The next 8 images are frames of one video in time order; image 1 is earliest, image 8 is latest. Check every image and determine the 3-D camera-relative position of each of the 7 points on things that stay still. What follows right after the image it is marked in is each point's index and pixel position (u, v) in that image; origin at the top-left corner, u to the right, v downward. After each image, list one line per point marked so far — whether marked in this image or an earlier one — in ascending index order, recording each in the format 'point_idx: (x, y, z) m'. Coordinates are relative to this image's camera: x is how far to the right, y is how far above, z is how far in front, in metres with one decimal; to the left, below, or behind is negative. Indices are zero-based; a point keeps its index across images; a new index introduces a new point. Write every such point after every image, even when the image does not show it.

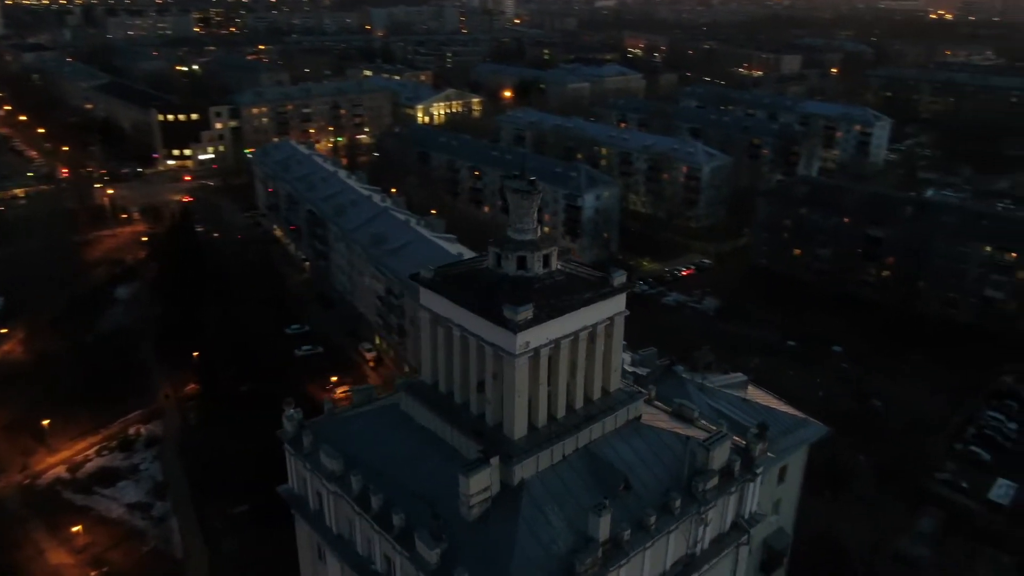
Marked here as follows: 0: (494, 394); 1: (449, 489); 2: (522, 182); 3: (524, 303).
0: (-0.3, -1.7, +12.6) m
1: (-0.9, -3.2, +12.5) m
2: (+0.2, +1.7, +12.6) m
3: (+0.2, -0.2, +11.9) m
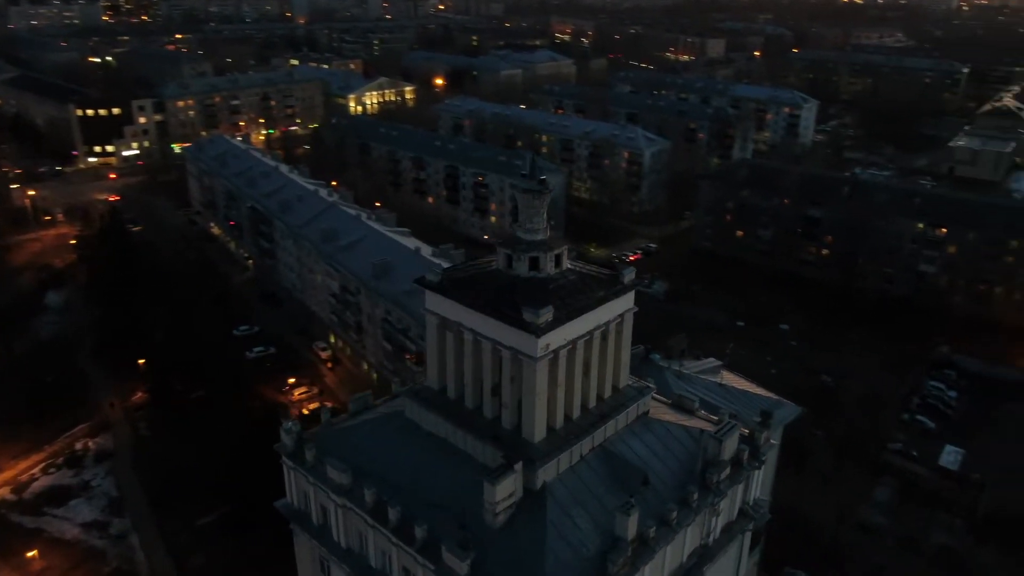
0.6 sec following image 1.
0: (0.0, -1.7, +12.4) m
1: (-0.6, -3.3, +12.2) m
2: (+0.4, +1.7, +12.4) m
3: (+0.5, -0.3, +11.7) m
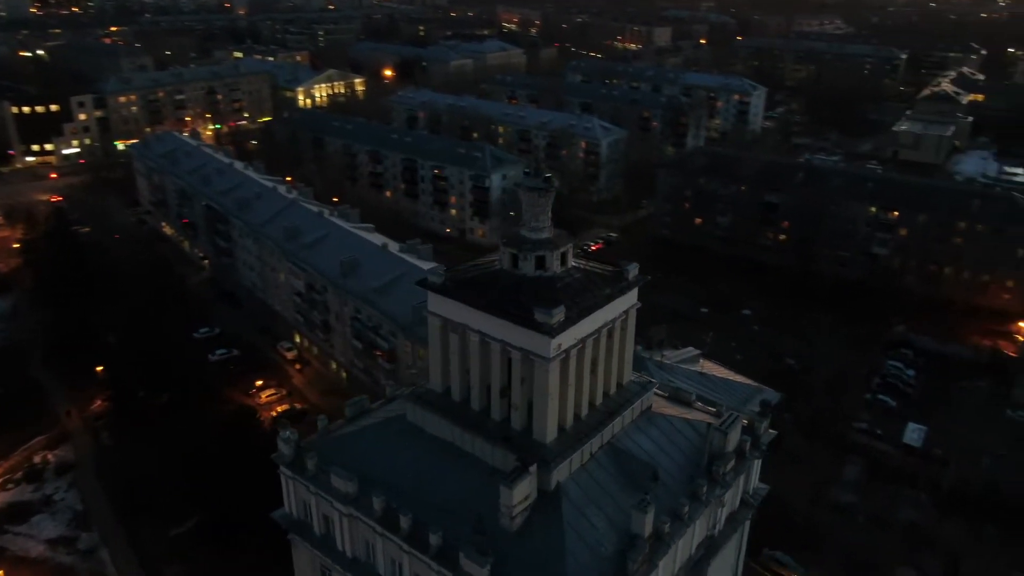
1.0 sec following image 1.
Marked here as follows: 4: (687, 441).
0: (+0.1, -1.7, +12.2) m
1: (-0.4, -3.3, +12.1) m
2: (+0.4, +1.7, +12.2) m
3: (+0.6, -0.2, +11.6) m
4: (+3.1, -2.7, +13.9) m
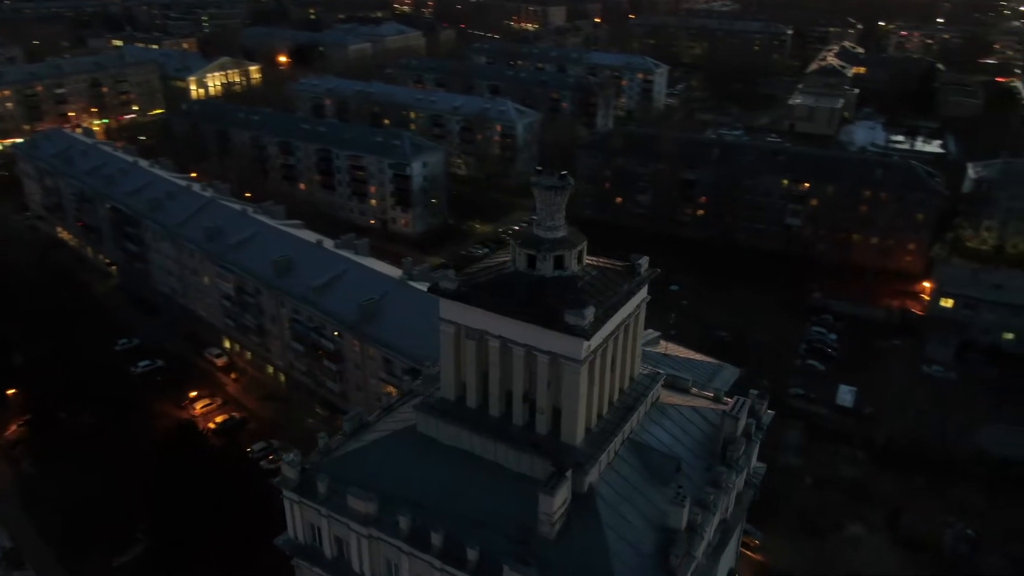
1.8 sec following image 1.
0: (+0.5, -1.7, +12.0) m
1: (+0.1, -3.3, +11.8) m
2: (+0.6, +1.7, +11.9) m
3: (+1.0, -0.2, +11.3) m
4: (+3.4, -2.5, +14.0) m
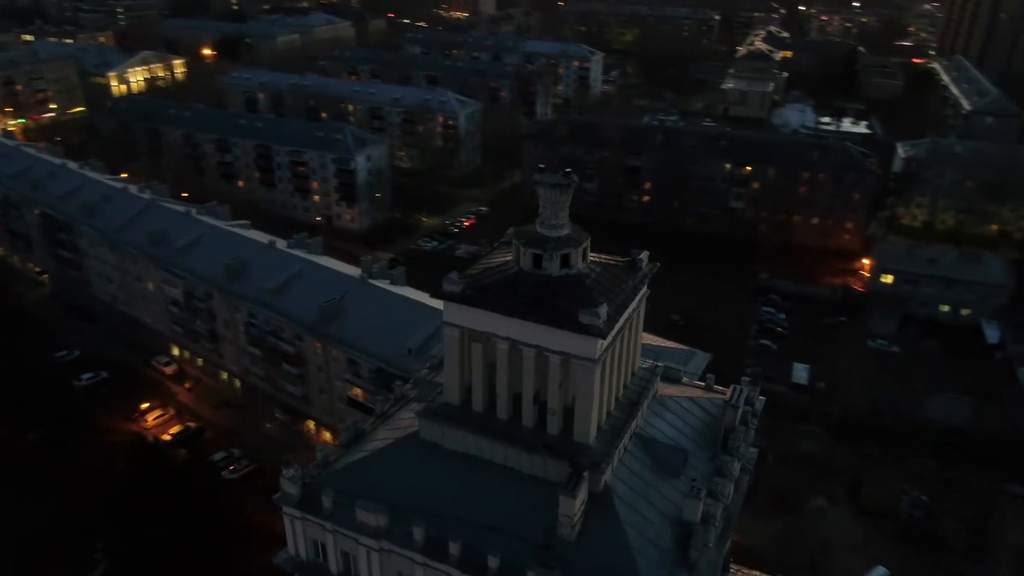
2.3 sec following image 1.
0: (+0.7, -1.7, +11.8) m
1: (+0.4, -3.3, +11.7) m
2: (+0.6, +1.7, +11.7) m
3: (+1.2, -0.2, +11.2) m
4: (+3.4, -2.4, +14.1) m
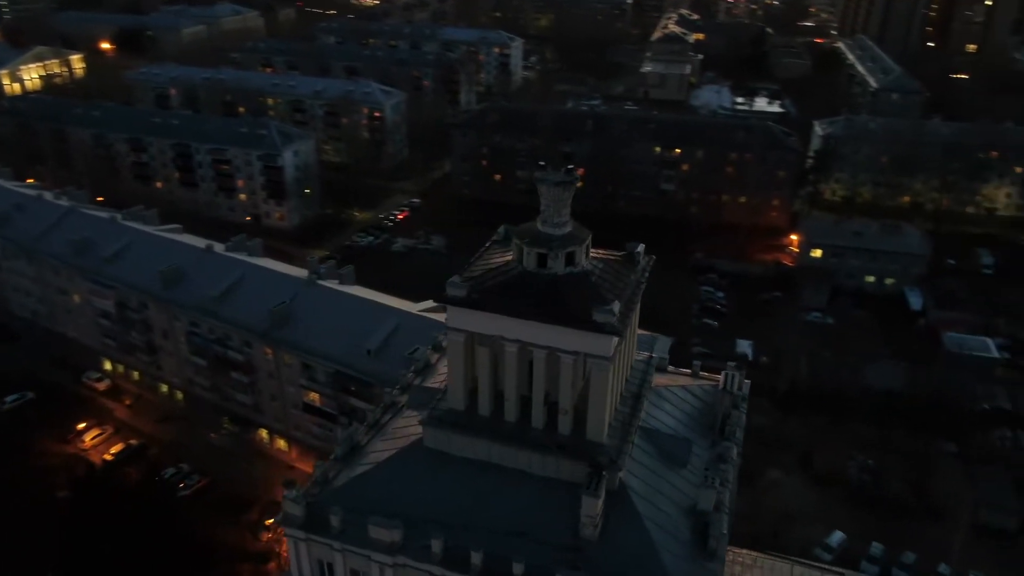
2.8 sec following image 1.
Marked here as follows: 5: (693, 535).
0: (+0.9, -1.7, +11.7) m
1: (+0.6, -3.3, +11.5) m
2: (+0.7, +1.7, +11.5) m
3: (+1.3, -0.2, +11.1) m
4: (+3.3, -2.2, +14.3) m
5: (+2.7, -3.7, +11.7) m
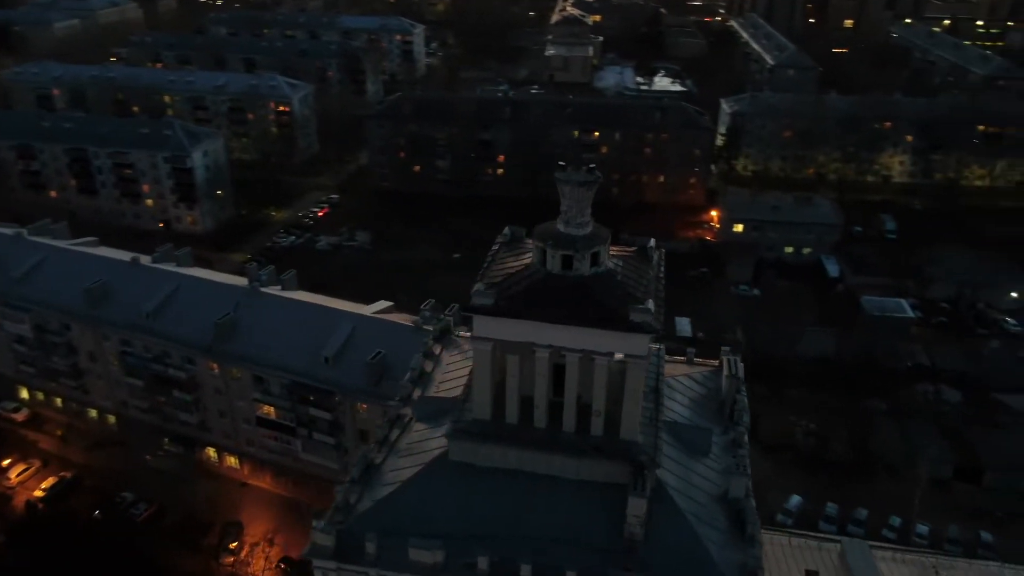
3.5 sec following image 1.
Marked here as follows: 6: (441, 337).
0: (+1.3, -1.7, +11.6) m
1: (+1.2, -3.4, +11.4) m
2: (+0.9, +1.7, +11.3) m
3: (+1.8, -0.2, +11.0) m
4: (+3.5, -2.0, +14.5) m
5: (+3.3, -3.6, +11.9) m
6: (-1.5, -1.0, +16.2) m
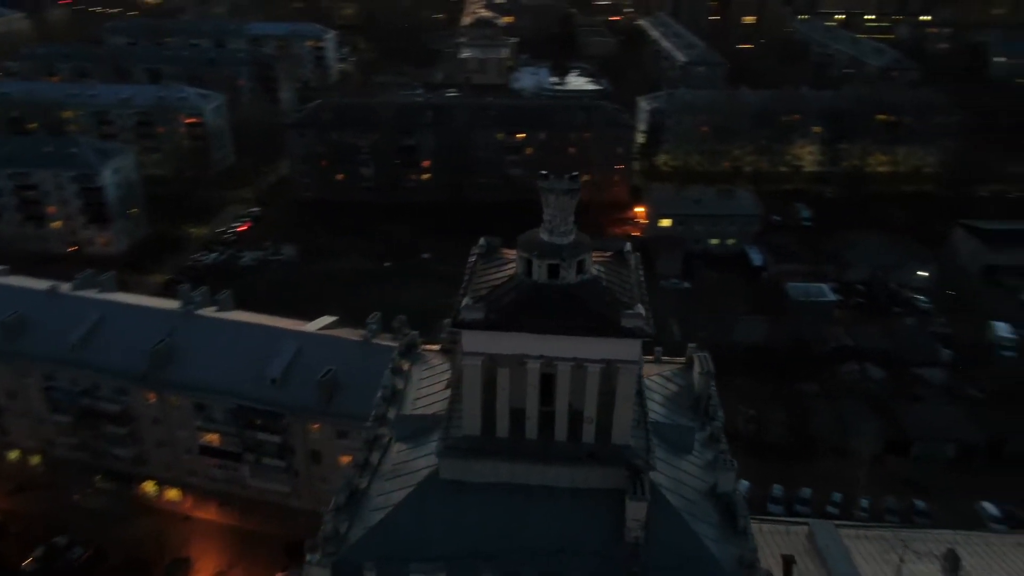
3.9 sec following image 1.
0: (+1.2, -1.8, +11.6) m
1: (+1.2, -3.5, +11.4) m
2: (+0.7, +1.6, +11.3) m
3: (+1.6, -0.2, +11.1) m
4: (+3.1, -2.0, +14.7) m
5: (+3.2, -3.6, +12.1) m
6: (-2.1, -1.3, +15.9) m
